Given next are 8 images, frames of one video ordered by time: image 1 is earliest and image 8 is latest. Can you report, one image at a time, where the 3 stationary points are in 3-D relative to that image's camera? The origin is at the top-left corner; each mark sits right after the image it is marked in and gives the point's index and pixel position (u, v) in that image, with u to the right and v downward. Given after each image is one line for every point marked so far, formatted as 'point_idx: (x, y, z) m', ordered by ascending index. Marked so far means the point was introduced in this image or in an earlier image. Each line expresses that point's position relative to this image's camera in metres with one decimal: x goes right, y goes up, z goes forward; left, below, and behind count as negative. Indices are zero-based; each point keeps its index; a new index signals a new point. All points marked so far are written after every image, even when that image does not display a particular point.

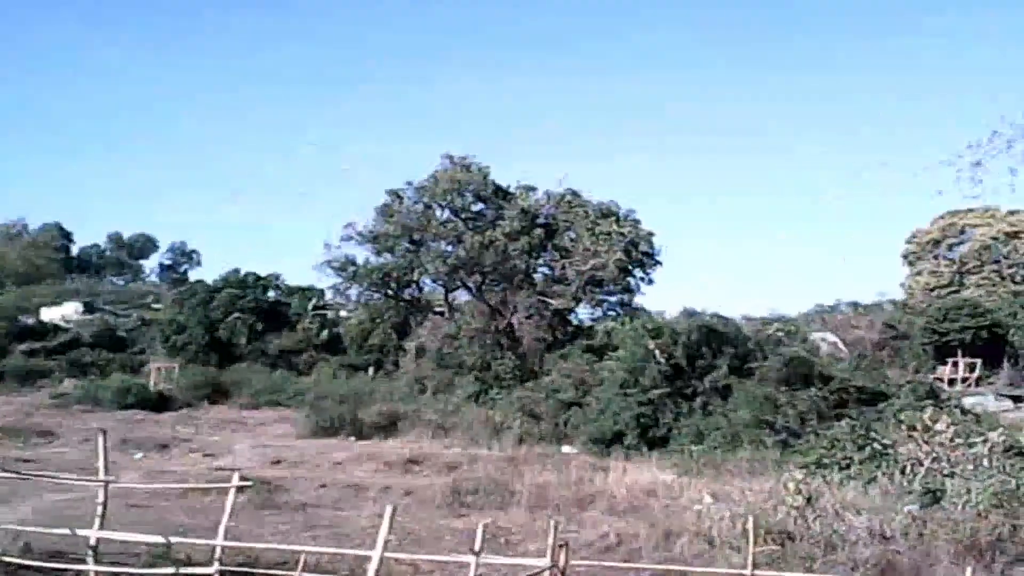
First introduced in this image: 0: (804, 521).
0: (+2.2, -1.8, +12.4) m
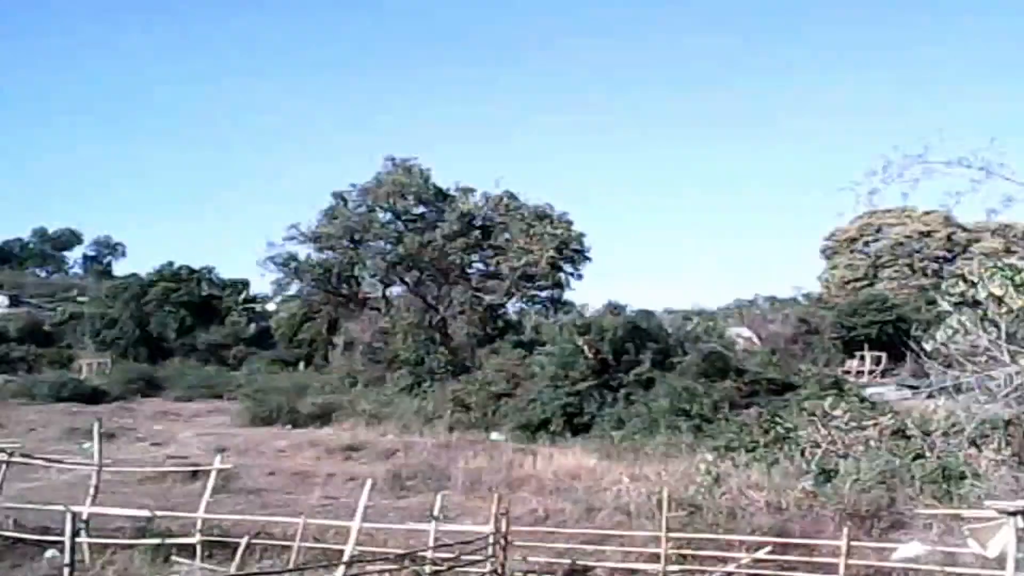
0: (+1.7, -1.8, +14.0) m
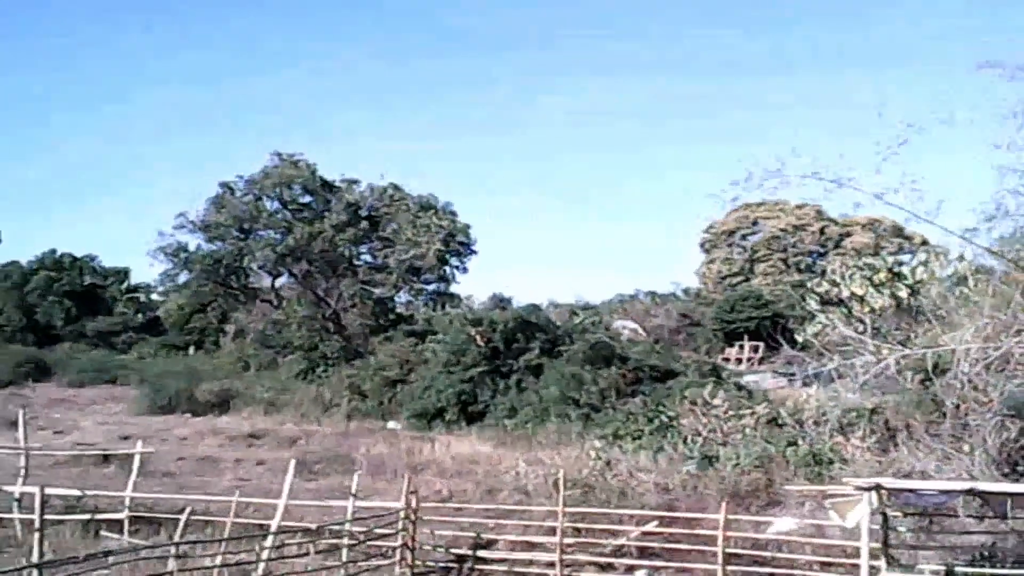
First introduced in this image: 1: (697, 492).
0: (+0.8, -1.8, +15.2) m
1: (+1.6, -1.8, +14.5) m
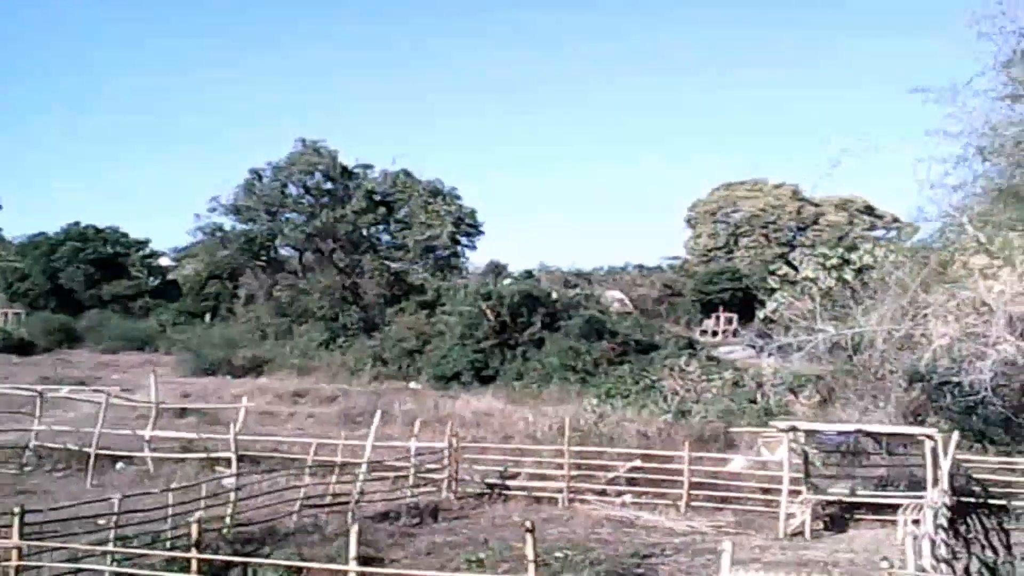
0: (+1.0, -1.7, +19.2) m
1: (+1.8, -1.7, +18.5) m
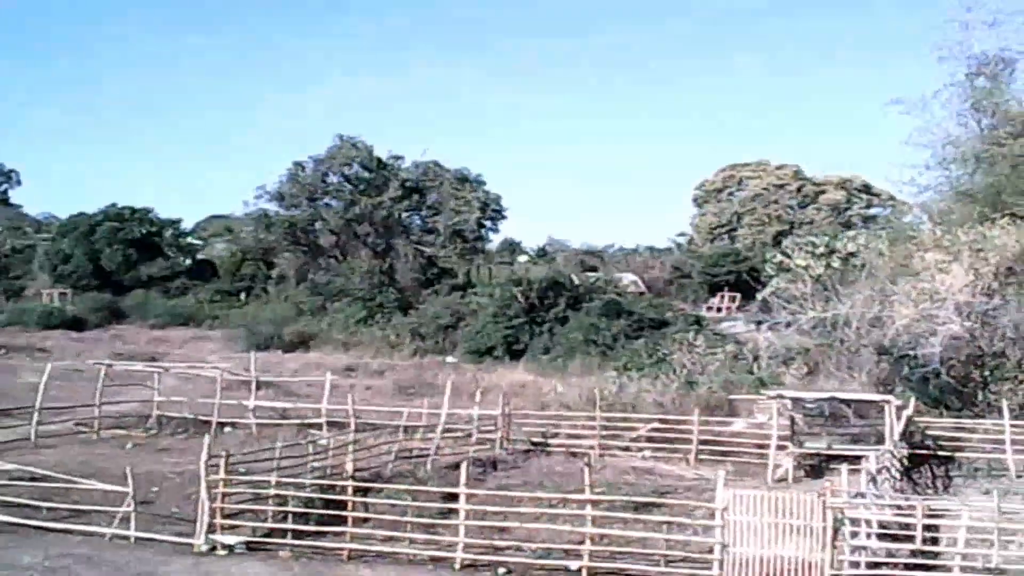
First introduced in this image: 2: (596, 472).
0: (+1.5, -1.5, +22.9) m
1: (+2.3, -1.6, +22.2) m
2: (+0.9, -2.0, +17.9) m
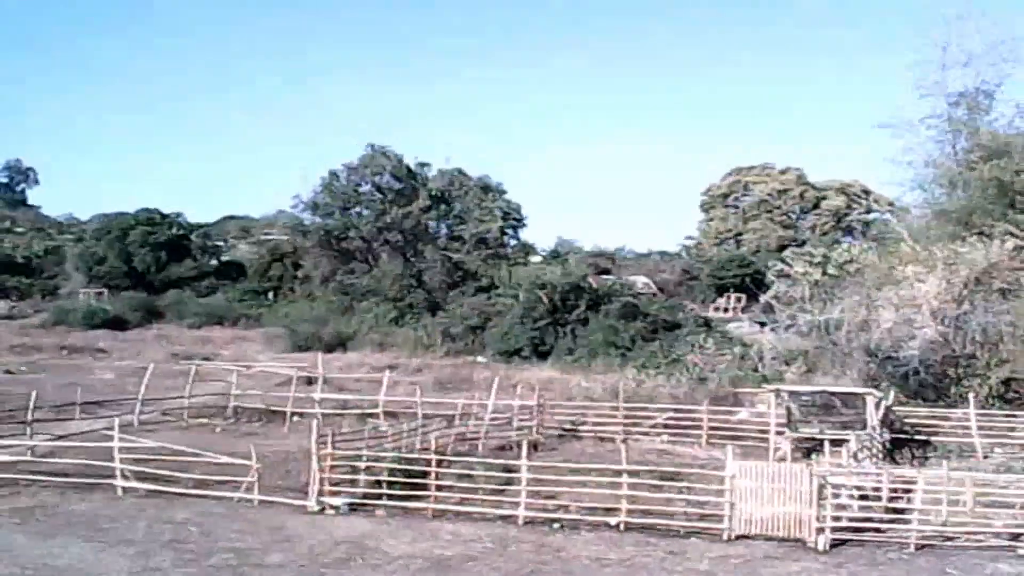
0: (+2.0, -1.6, +25.9) m
1: (+2.8, -1.7, +25.2) m
2: (+1.4, -2.1, +20.9) m
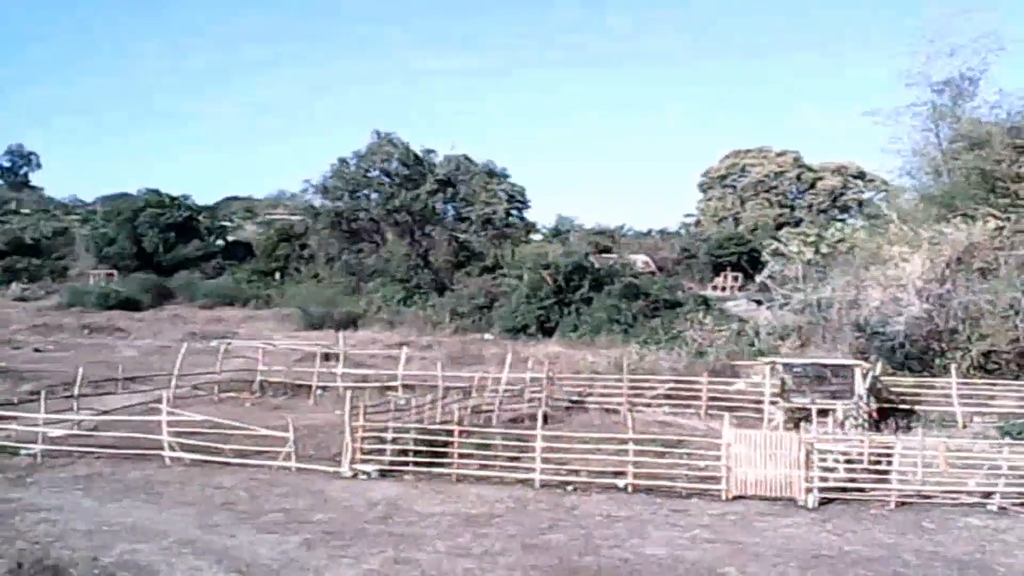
0: (+2.2, -1.3, +27.4) m
1: (+3.0, -1.4, +26.7) m
2: (+1.6, -1.9, +22.4) m
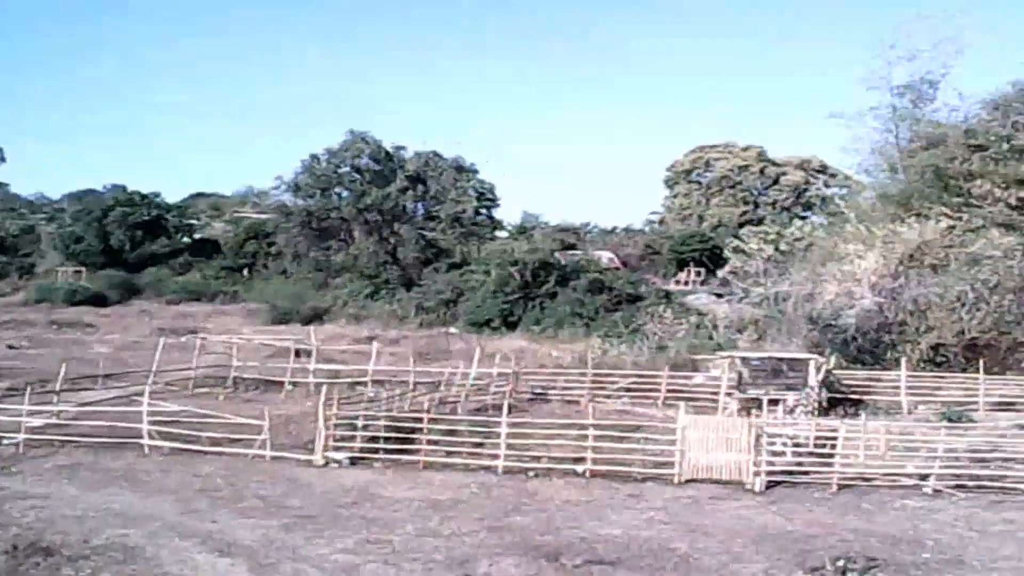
0: (+1.6, -1.2, +28.2) m
1: (+2.4, -1.3, +27.6) m
2: (+1.1, -1.8, +23.2) m
